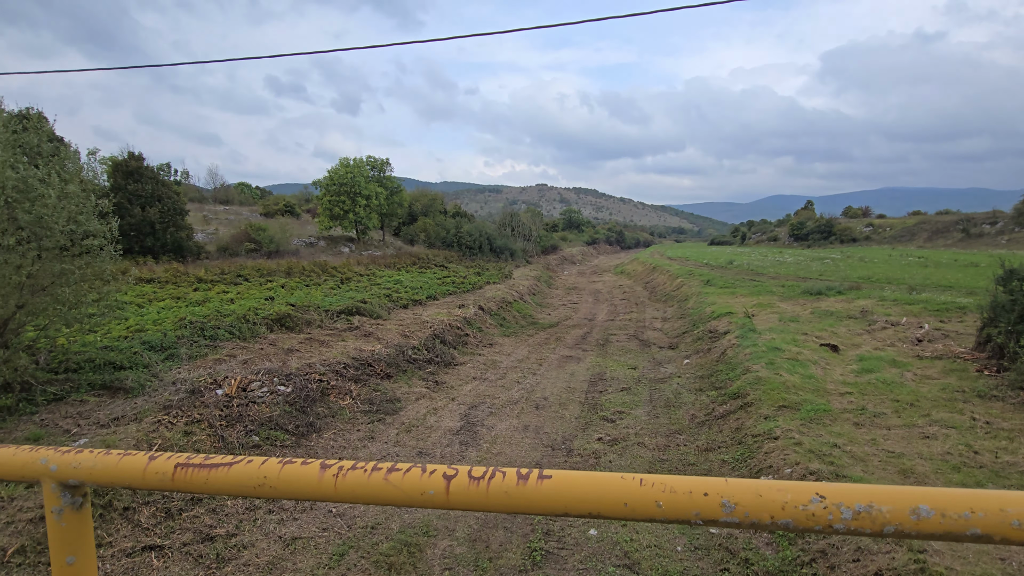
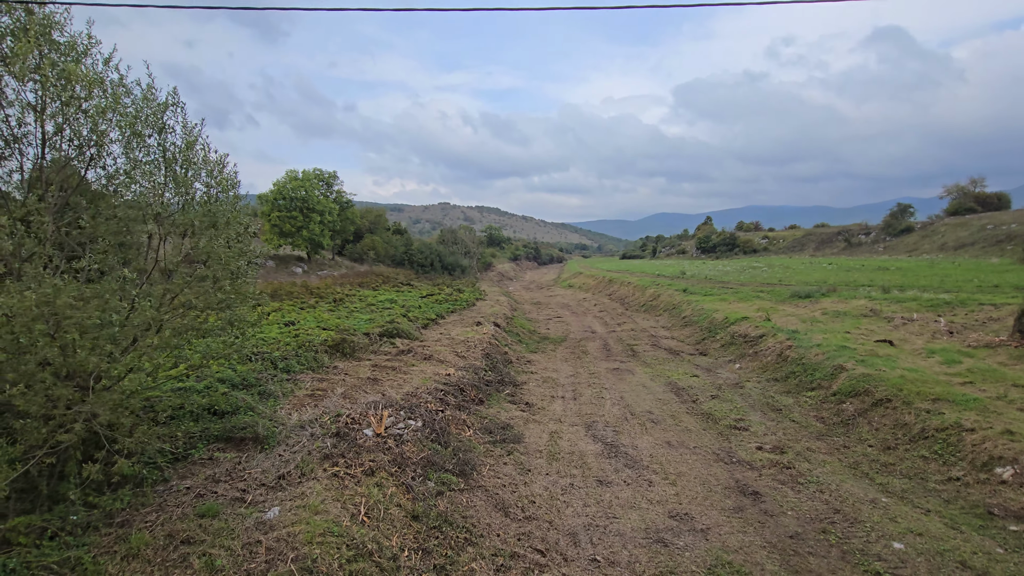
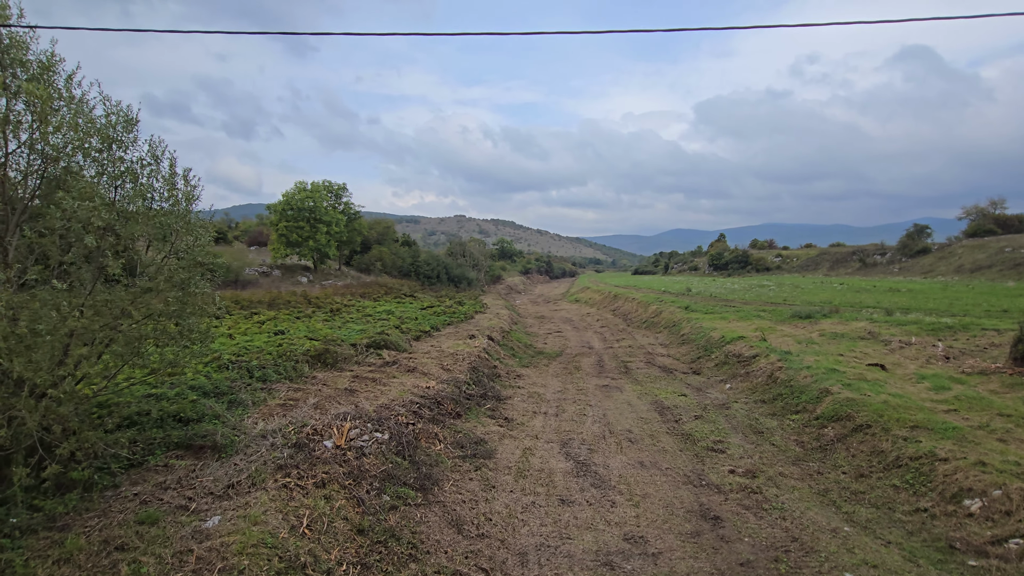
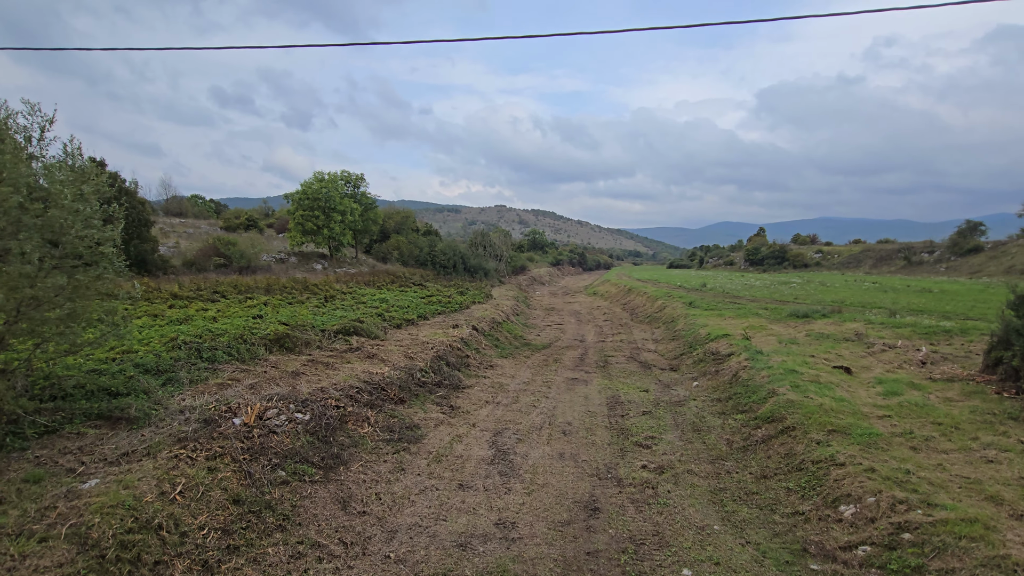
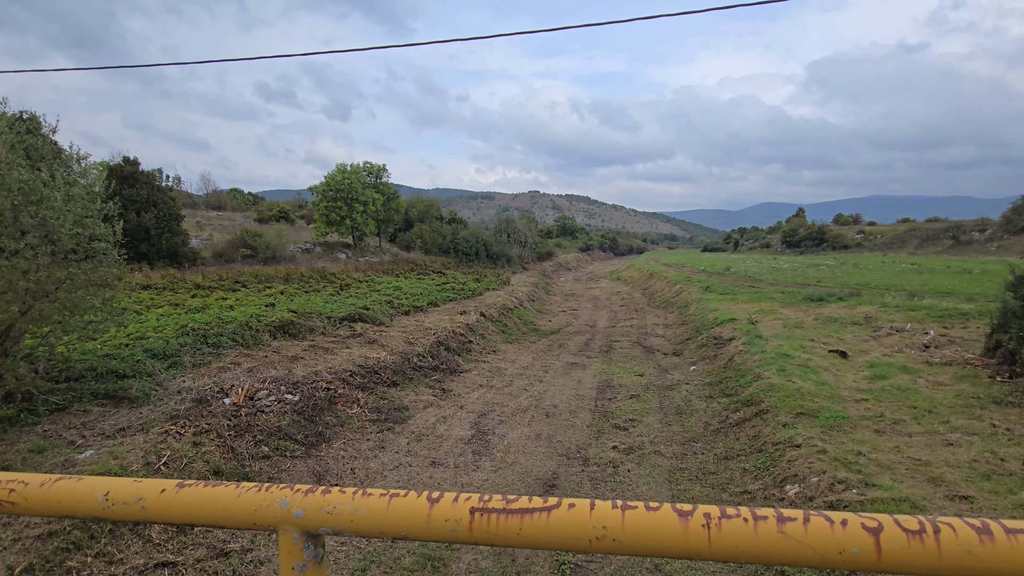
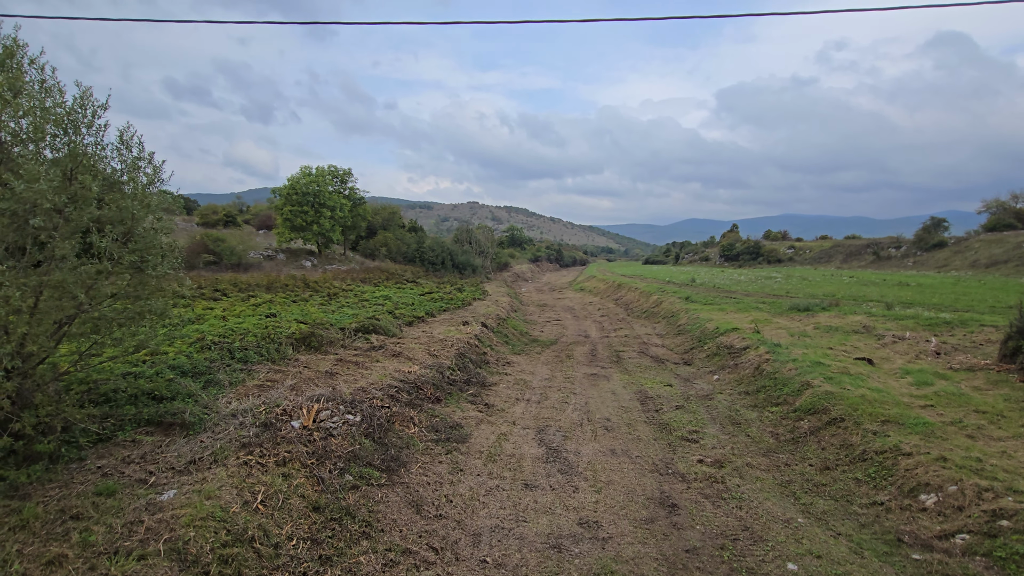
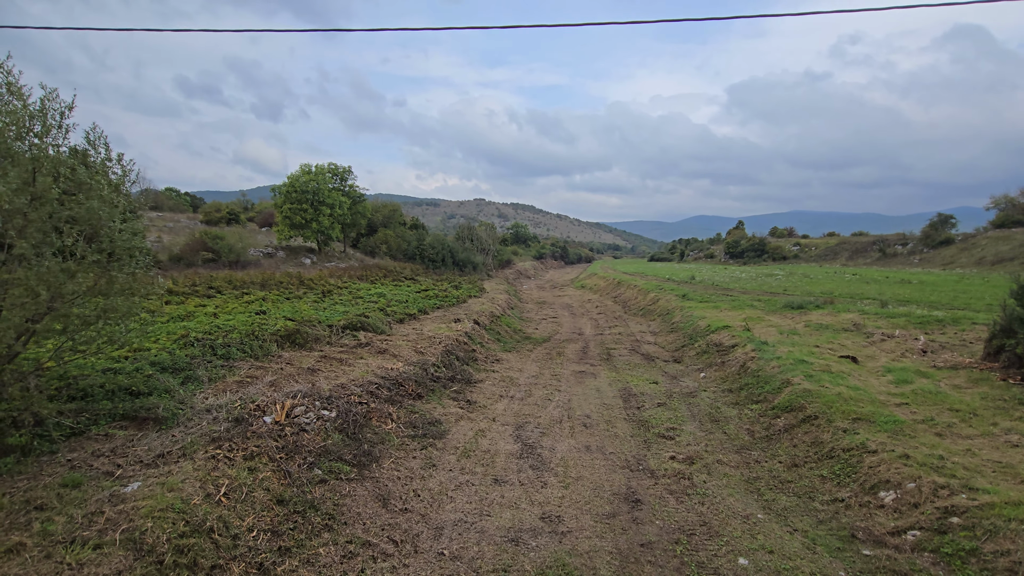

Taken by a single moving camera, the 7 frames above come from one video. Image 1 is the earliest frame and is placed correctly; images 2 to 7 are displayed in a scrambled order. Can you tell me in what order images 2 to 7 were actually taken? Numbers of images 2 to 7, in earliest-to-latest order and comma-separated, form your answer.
5, 4, 7, 6, 3, 2
